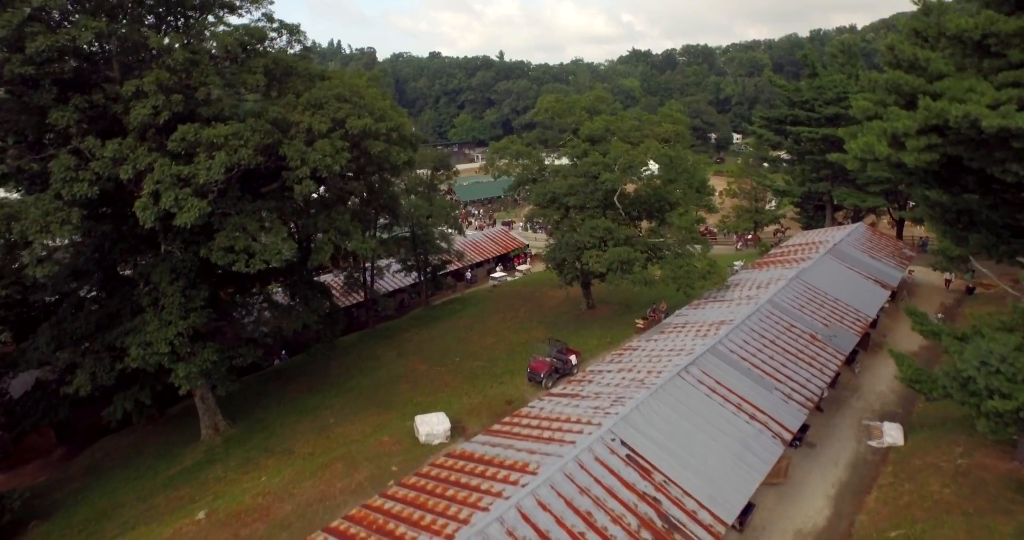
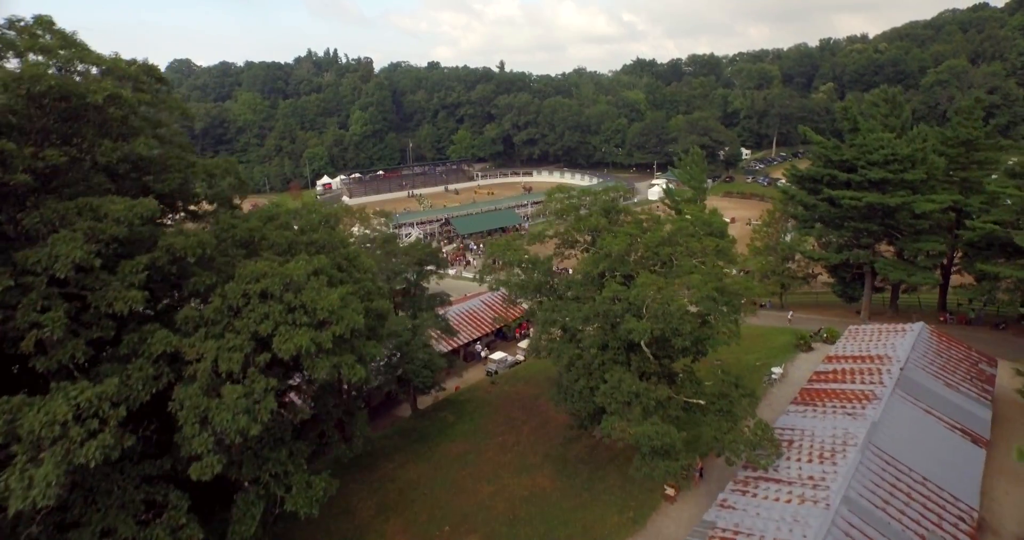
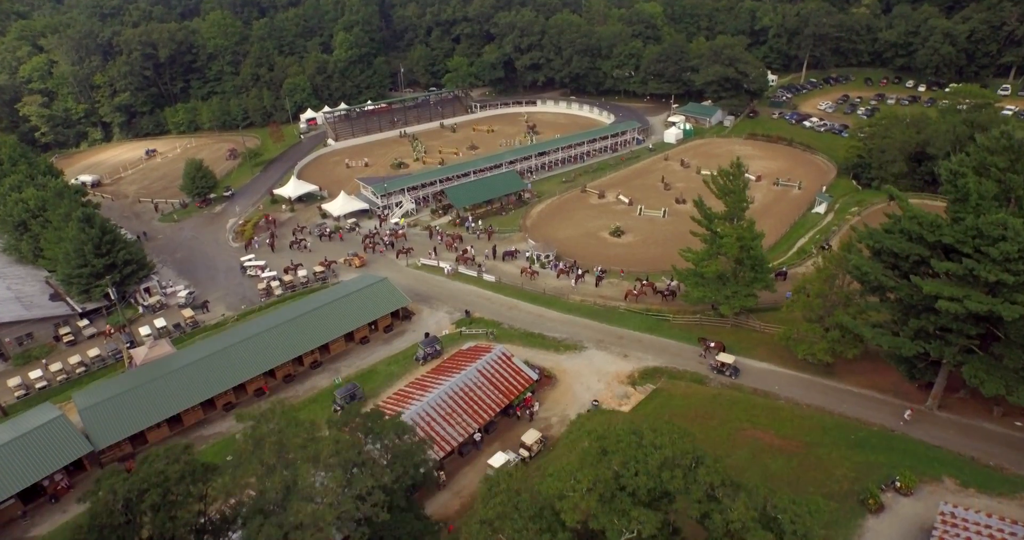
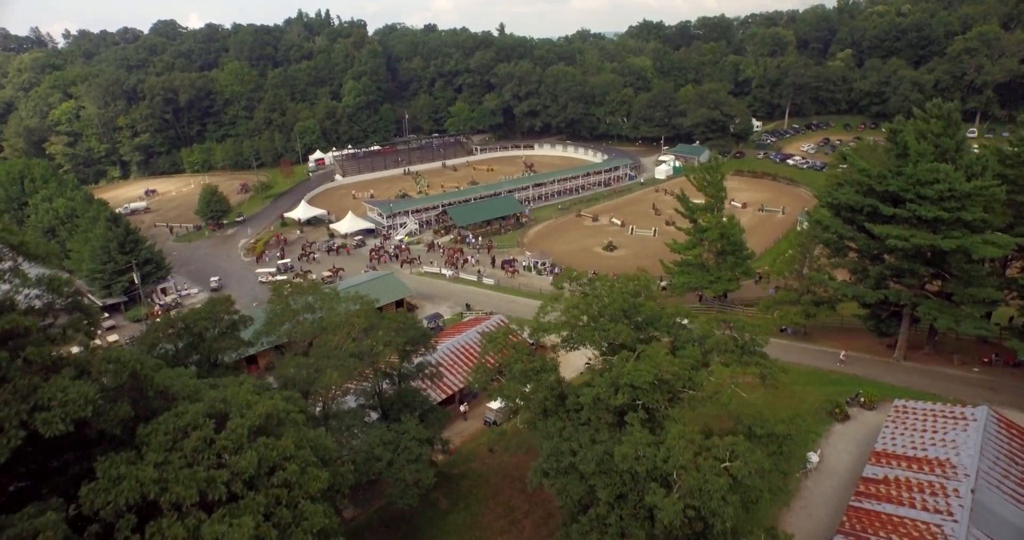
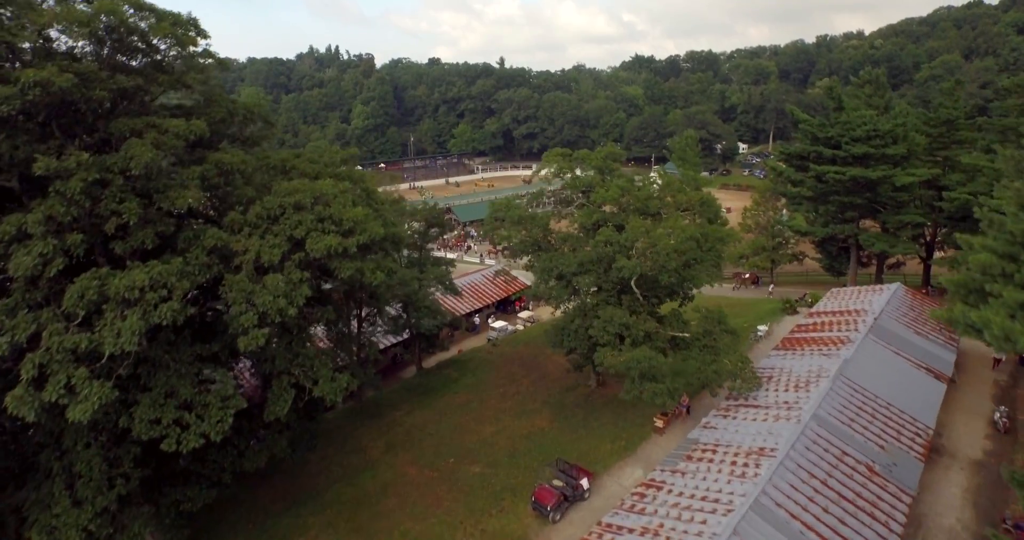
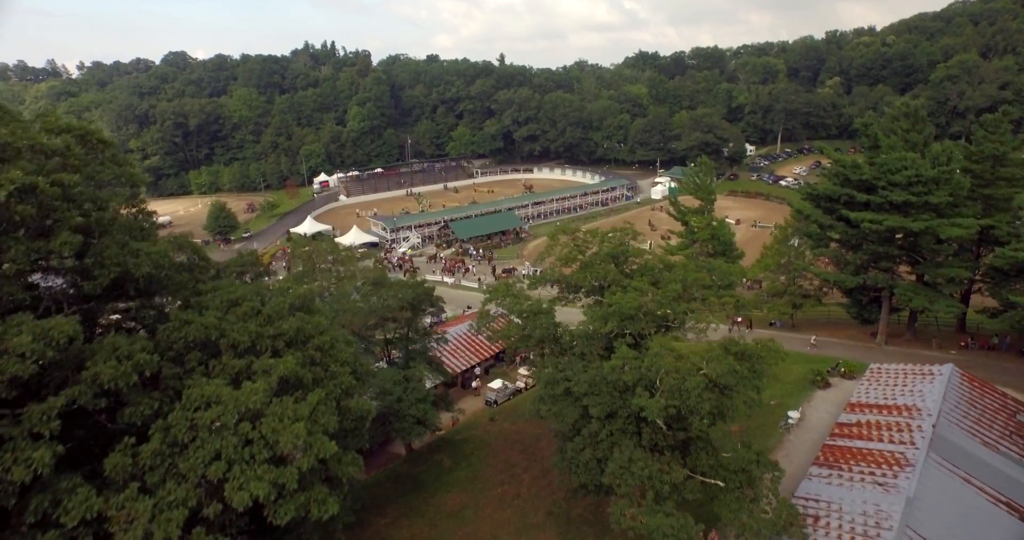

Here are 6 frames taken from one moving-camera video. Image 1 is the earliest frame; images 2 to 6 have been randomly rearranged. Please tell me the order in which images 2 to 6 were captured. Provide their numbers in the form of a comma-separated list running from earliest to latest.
5, 2, 6, 4, 3
